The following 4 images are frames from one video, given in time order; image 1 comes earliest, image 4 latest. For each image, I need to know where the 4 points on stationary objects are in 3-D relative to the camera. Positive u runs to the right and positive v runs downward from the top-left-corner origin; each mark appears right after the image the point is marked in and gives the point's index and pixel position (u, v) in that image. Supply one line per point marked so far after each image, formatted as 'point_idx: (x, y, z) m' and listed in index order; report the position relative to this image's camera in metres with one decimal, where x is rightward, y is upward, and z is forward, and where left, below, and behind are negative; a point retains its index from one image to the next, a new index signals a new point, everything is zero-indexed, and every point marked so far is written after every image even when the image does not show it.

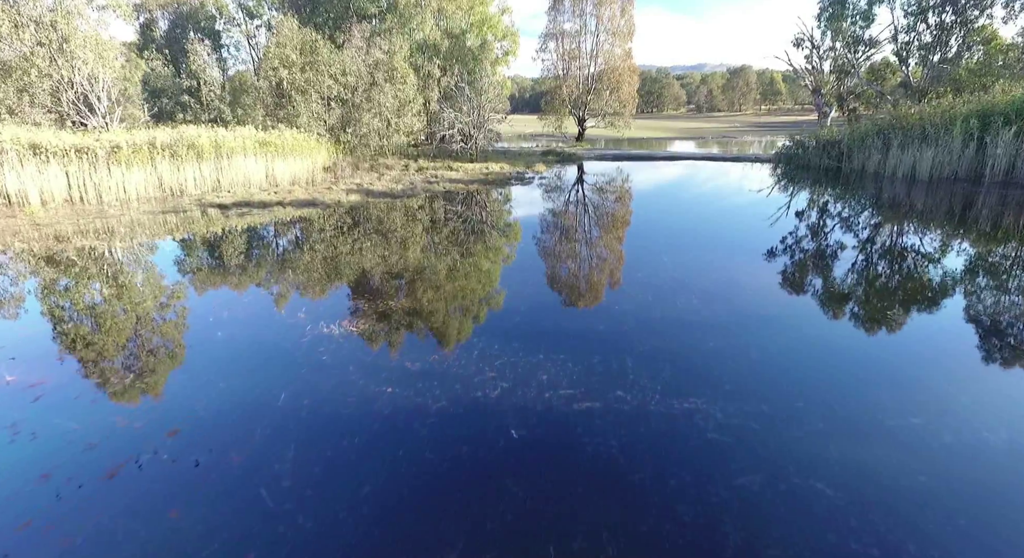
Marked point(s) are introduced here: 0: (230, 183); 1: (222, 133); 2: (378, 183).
0: (-9.0, +3.0, +16.3) m
1: (-9.5, +4.8, +17.1) m
2: (-4.8, +3.3, +18.0) m
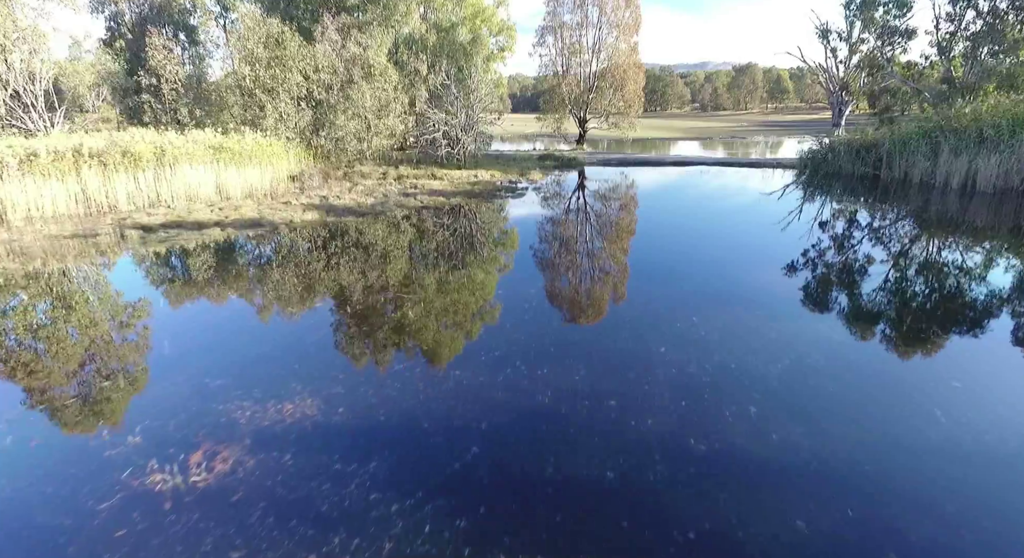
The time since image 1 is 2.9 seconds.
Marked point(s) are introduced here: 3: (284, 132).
0: (-9.3, +2.2, +14.0) m
1: (-9.8, +4.1, +14.8) m
2: (-5.1, +2.5, +15.7) m
3: (-8.5, +5.5, +19.1) m
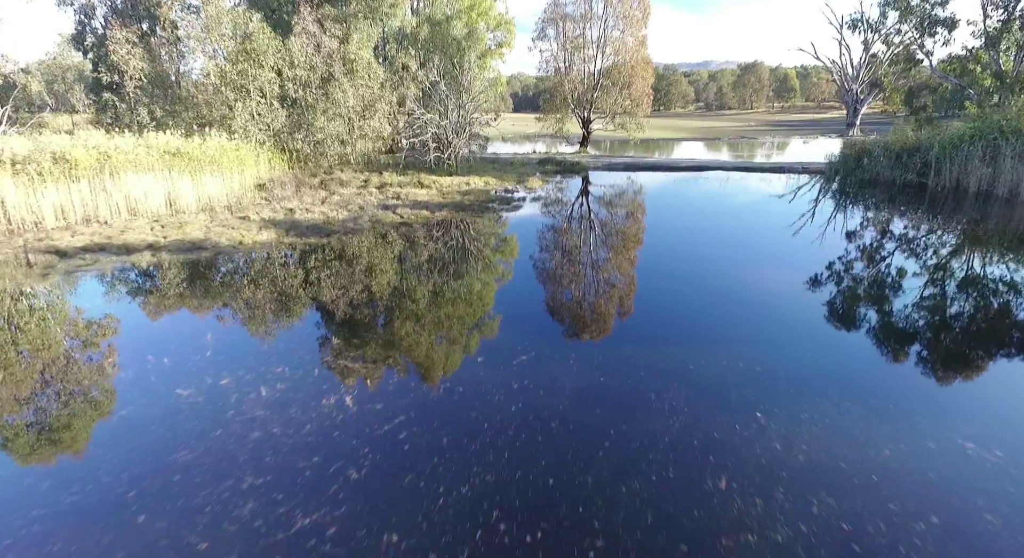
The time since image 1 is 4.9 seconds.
0: (-9.5, +1.6, +12.1) m
1: (-10.0, +3.4, +12.9) m
2: (-5.2, +1.9, +13.7) m
3: (-8.6, +4.8, +17.2) m
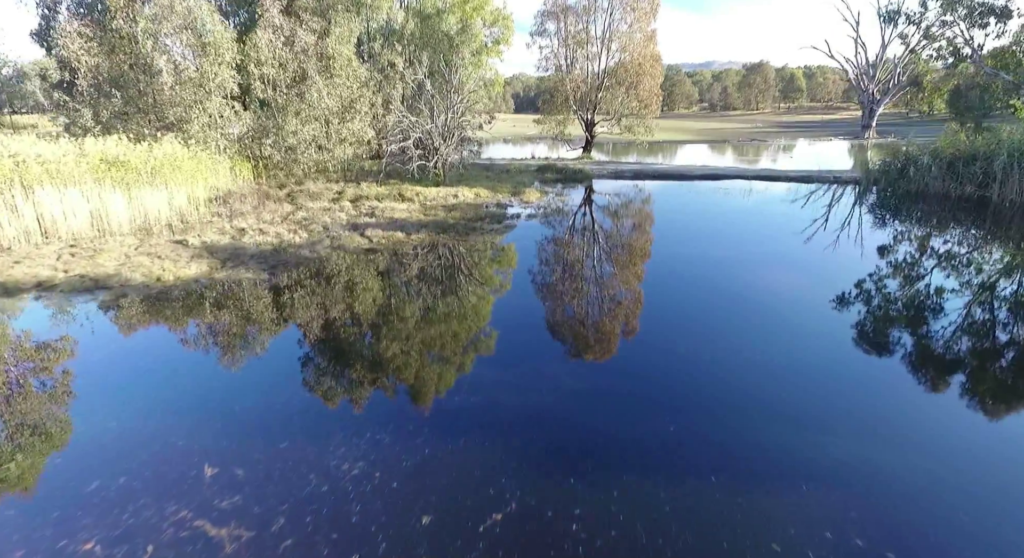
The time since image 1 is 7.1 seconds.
0: (-9.6, +0.9, +10.1) m
1: (-10.1, +2.7, +10.9) m
2: (-5.4, +1.2, +11.7) m
3: (-8.8, +4.1, +15.2) m
